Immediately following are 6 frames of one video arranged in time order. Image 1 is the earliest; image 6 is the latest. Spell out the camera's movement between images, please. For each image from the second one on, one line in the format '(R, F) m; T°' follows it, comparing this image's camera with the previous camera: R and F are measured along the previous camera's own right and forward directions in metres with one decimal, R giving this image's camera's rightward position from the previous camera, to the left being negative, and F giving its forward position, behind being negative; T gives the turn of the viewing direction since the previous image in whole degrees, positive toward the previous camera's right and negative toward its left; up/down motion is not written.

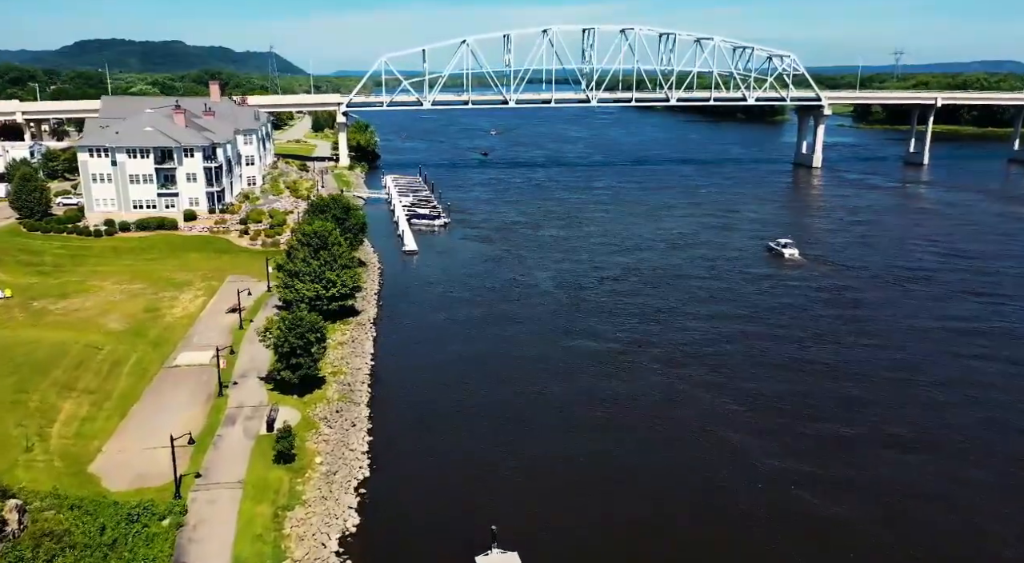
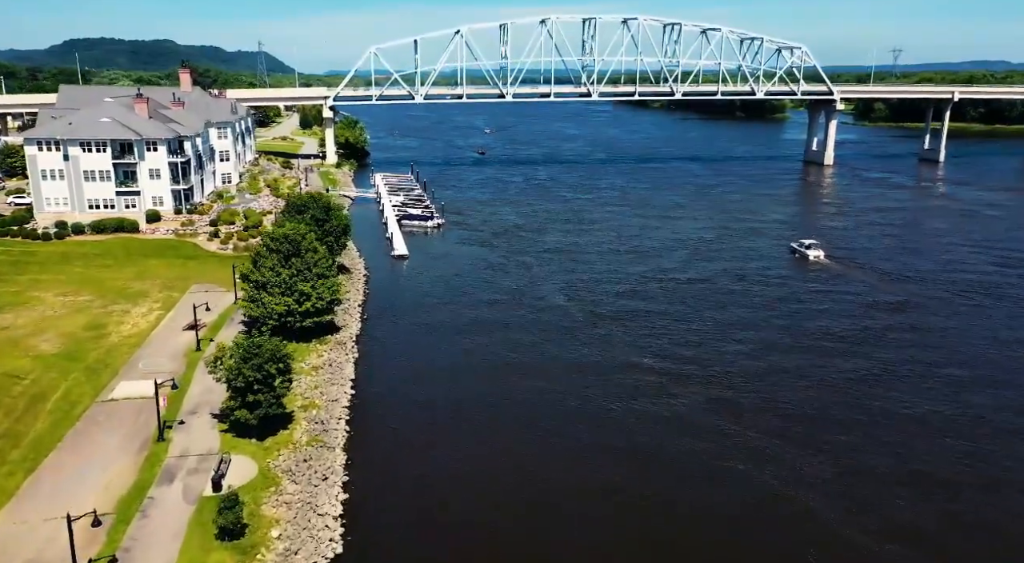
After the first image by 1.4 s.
(-0.4, +5.1) m; 0°
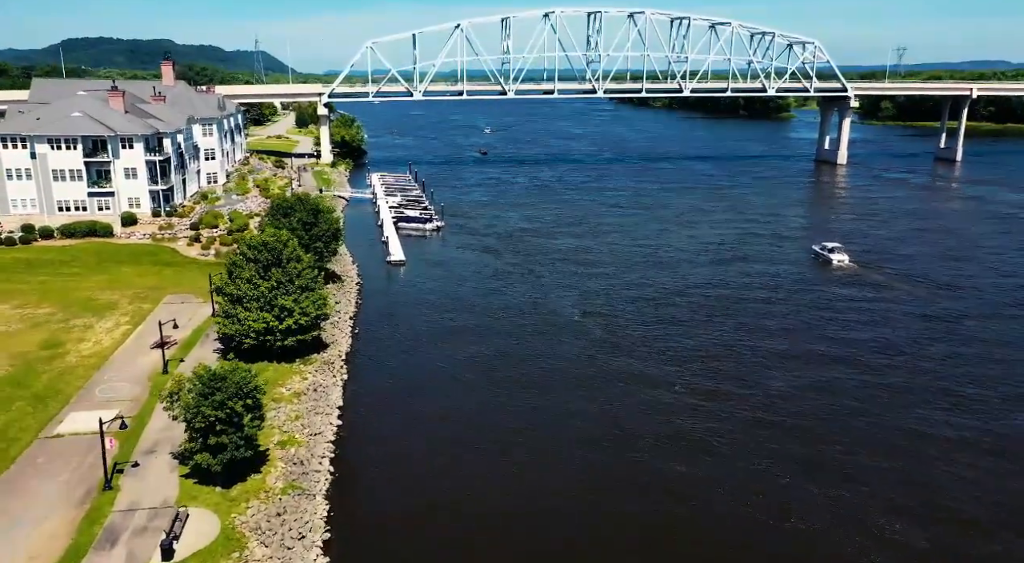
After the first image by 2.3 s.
(-0.3, +3.4) m; 0°
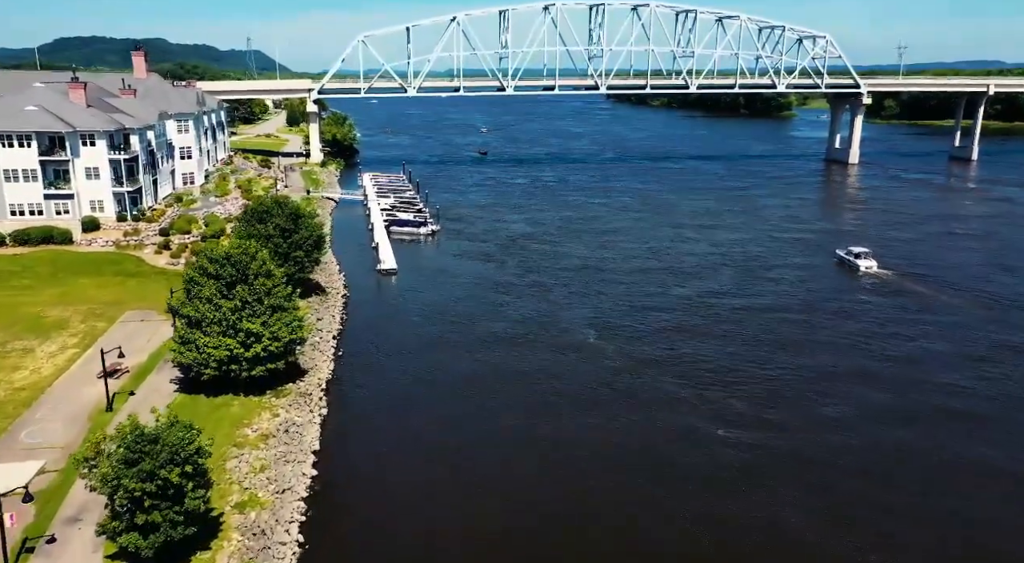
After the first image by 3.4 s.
(-0.3, +3.9) m; 0°
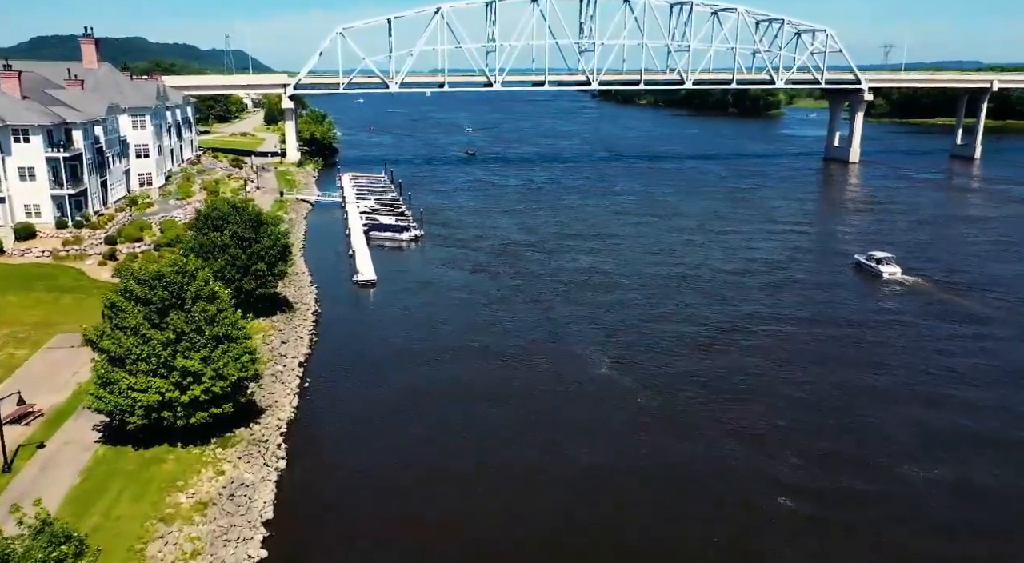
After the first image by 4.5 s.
(-0.3, +4.2) m; +1°
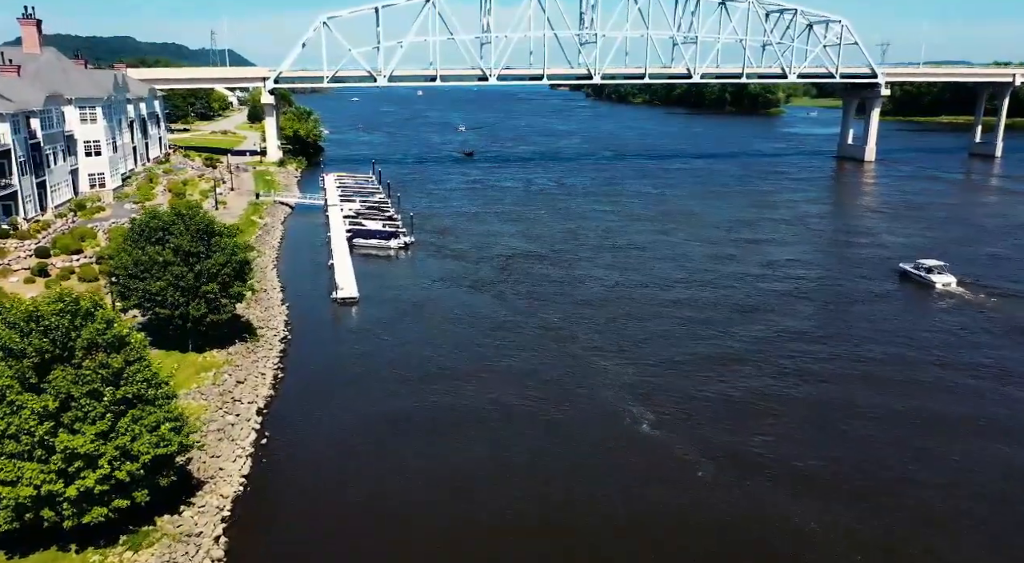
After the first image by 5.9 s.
(-0.5, +5.1) m; +1°
